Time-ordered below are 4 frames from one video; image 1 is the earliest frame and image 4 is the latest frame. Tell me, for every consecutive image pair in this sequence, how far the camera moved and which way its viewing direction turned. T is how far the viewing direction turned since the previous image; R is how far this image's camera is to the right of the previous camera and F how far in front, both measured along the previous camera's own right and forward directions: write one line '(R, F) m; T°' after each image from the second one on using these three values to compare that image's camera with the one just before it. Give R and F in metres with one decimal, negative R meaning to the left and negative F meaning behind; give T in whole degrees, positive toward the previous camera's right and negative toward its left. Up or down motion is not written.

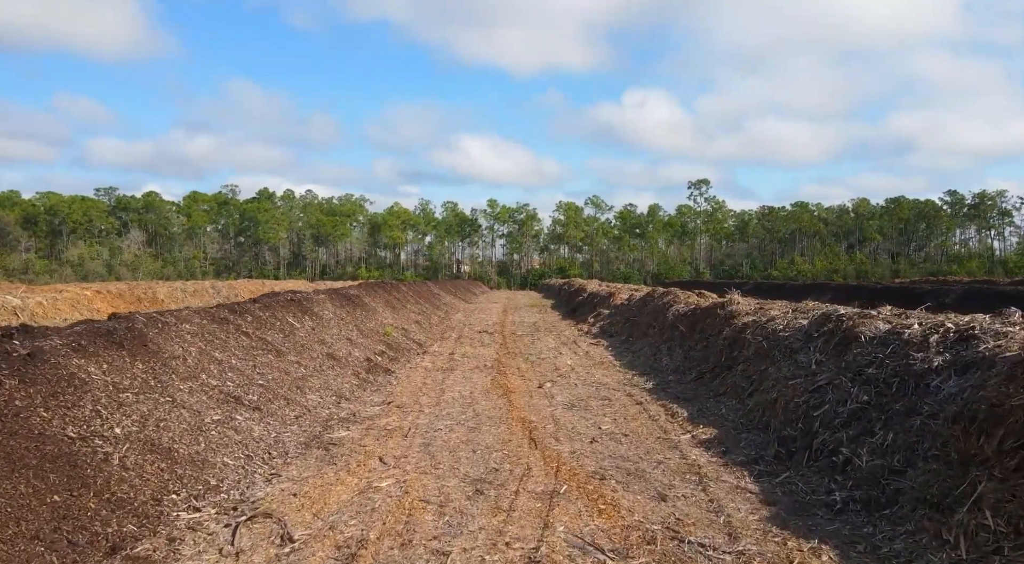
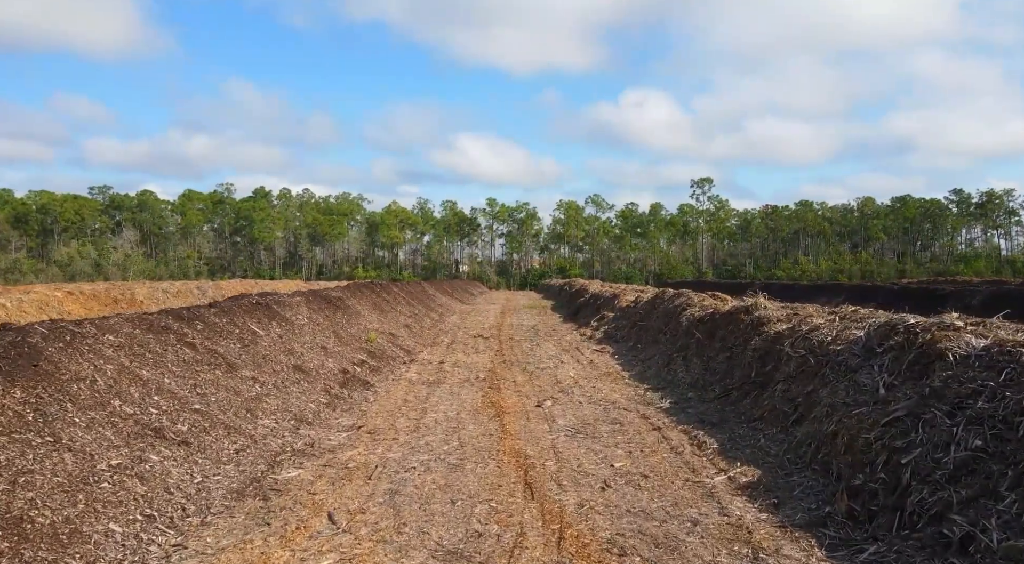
(+0.1, +1.7) m; 0°
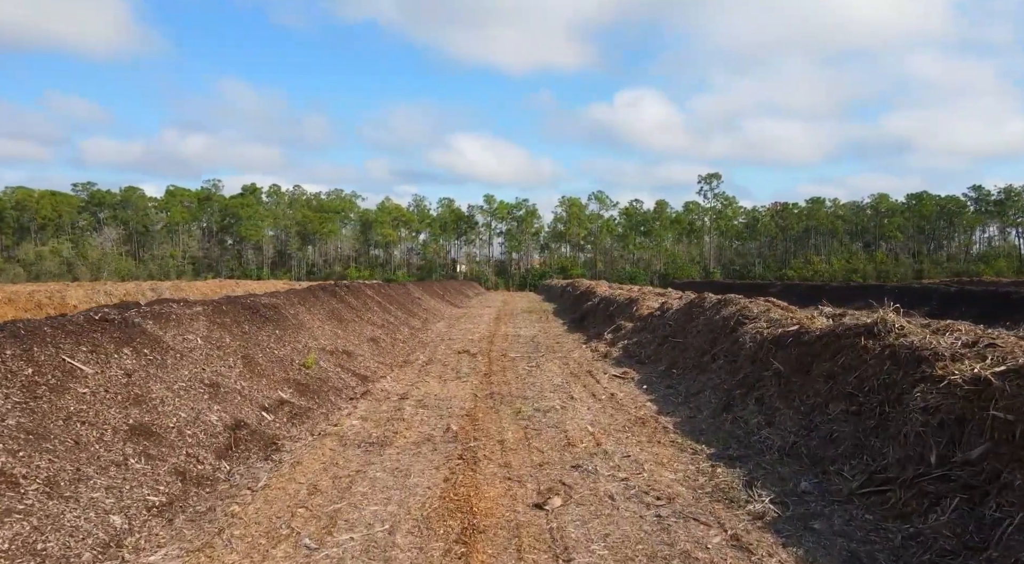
(+0.1, +4.6) m; 0°
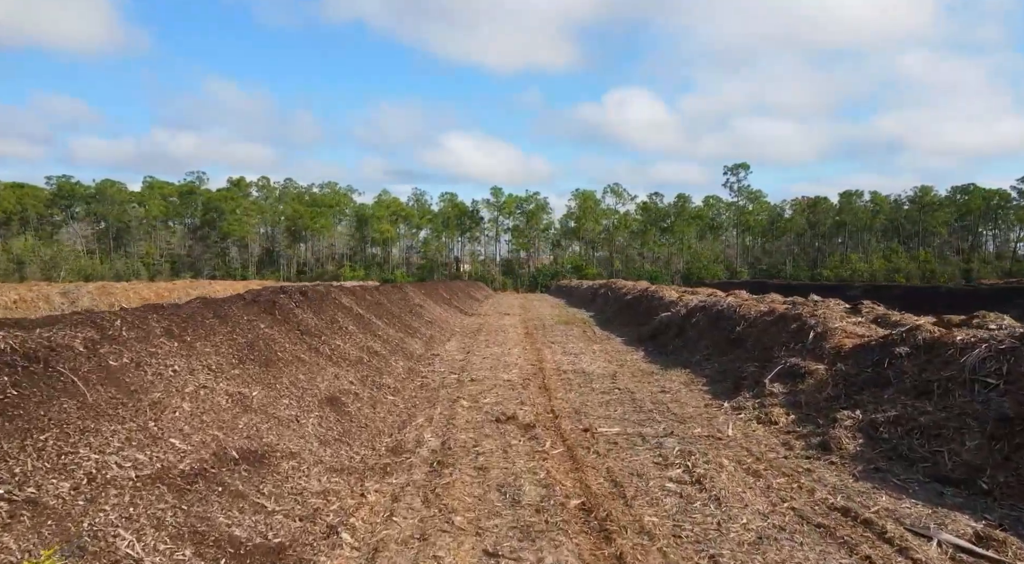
(-1.0, +8.9) m; 0°
